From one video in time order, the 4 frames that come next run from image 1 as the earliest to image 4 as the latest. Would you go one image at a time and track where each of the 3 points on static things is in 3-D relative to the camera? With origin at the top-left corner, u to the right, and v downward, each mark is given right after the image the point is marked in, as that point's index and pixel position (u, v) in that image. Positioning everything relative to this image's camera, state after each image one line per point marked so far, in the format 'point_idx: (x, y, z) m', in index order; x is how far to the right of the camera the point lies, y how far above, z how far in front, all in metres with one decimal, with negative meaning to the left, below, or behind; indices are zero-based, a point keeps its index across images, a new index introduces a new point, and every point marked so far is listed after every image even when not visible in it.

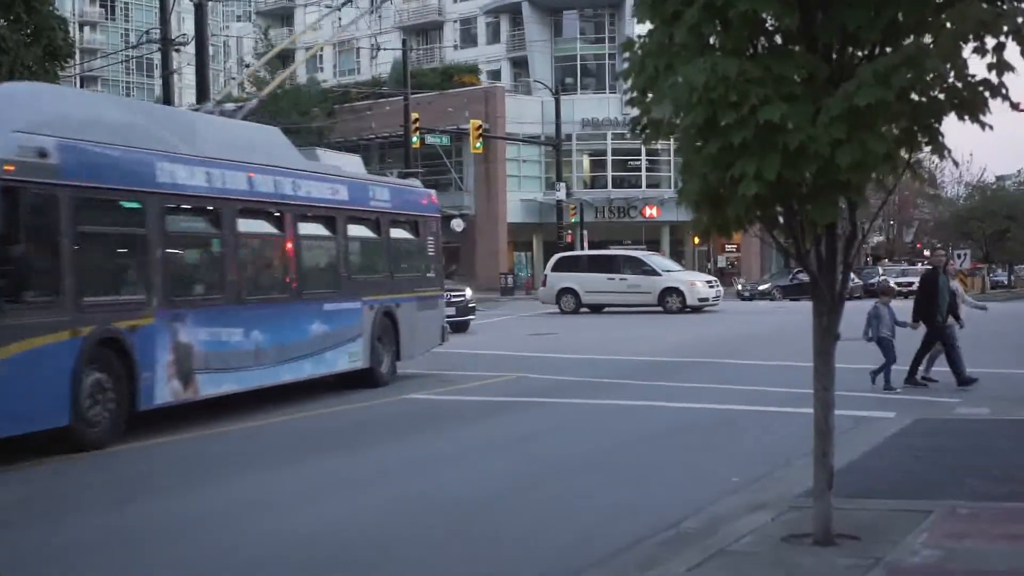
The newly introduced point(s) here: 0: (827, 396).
0: (+1.9, -0.6, +6.9) m
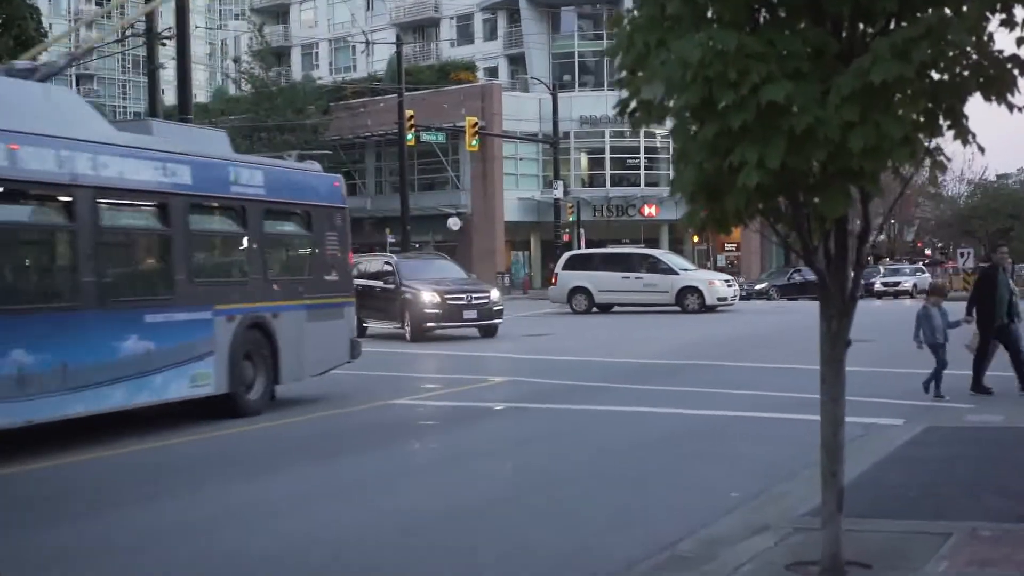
0: (+1.7, -0.6, +6.2) m
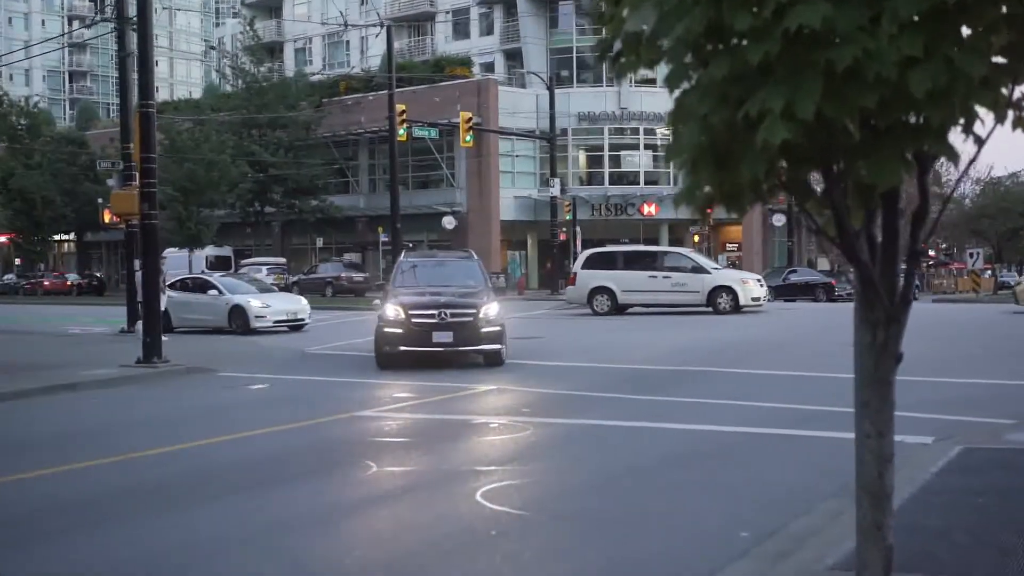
0: (+1.5, -0.6, +4.8) m
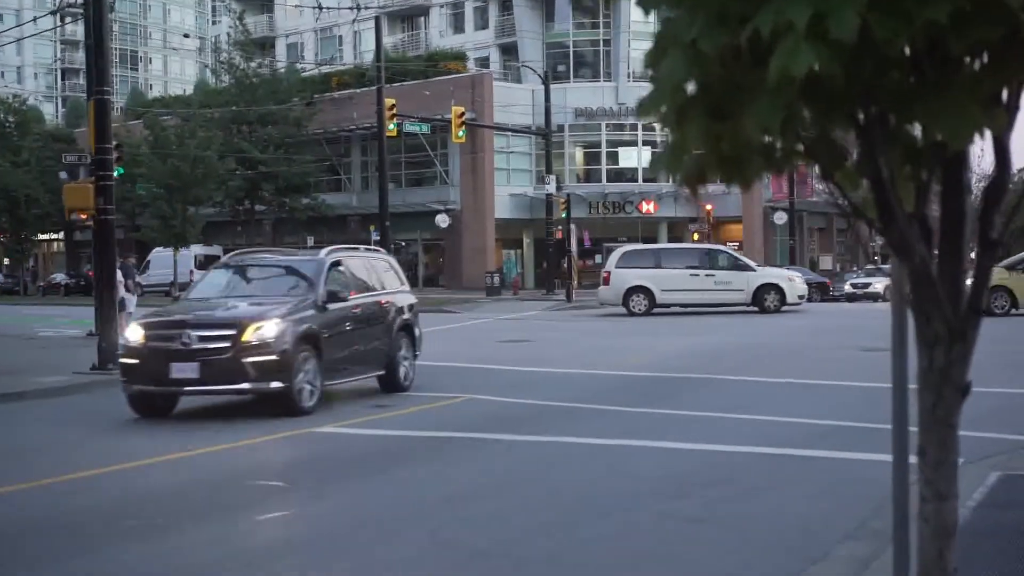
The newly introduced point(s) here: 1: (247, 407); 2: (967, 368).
0: (+1.3, -0.6, +3.5) m
1: (-3.5, -1.5, +14.9) m
2: (+1.3, -0.2, +3.4) m
